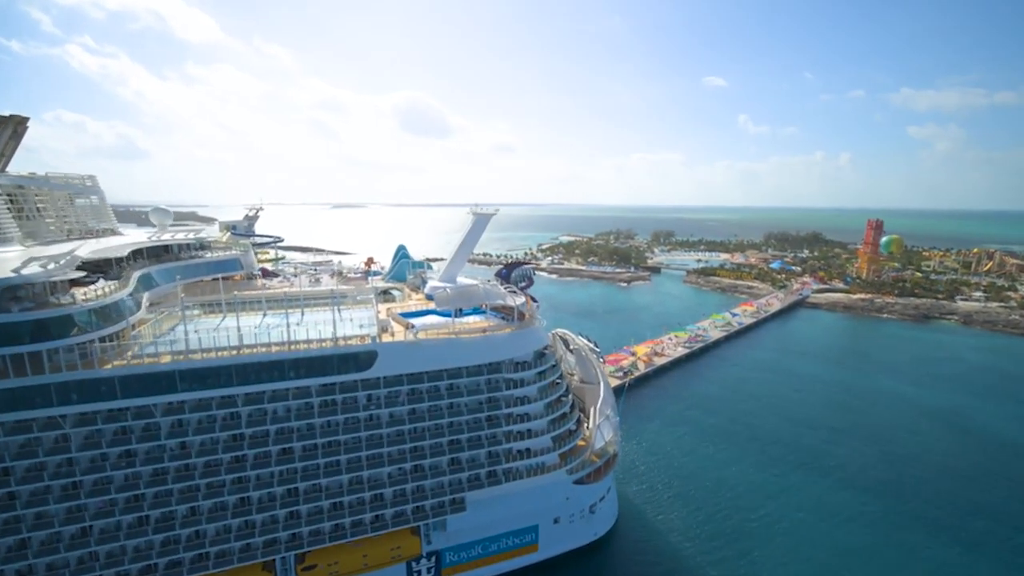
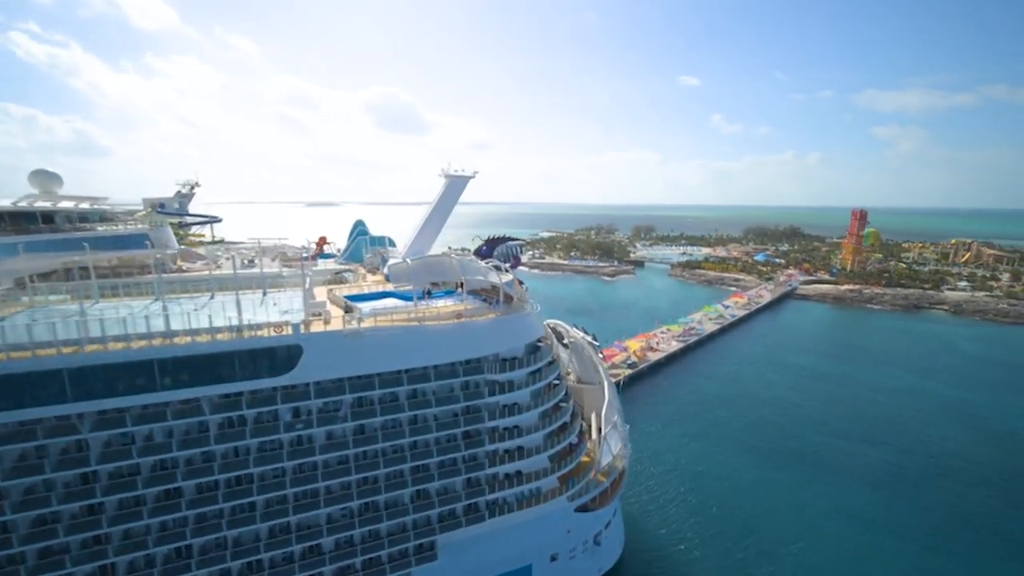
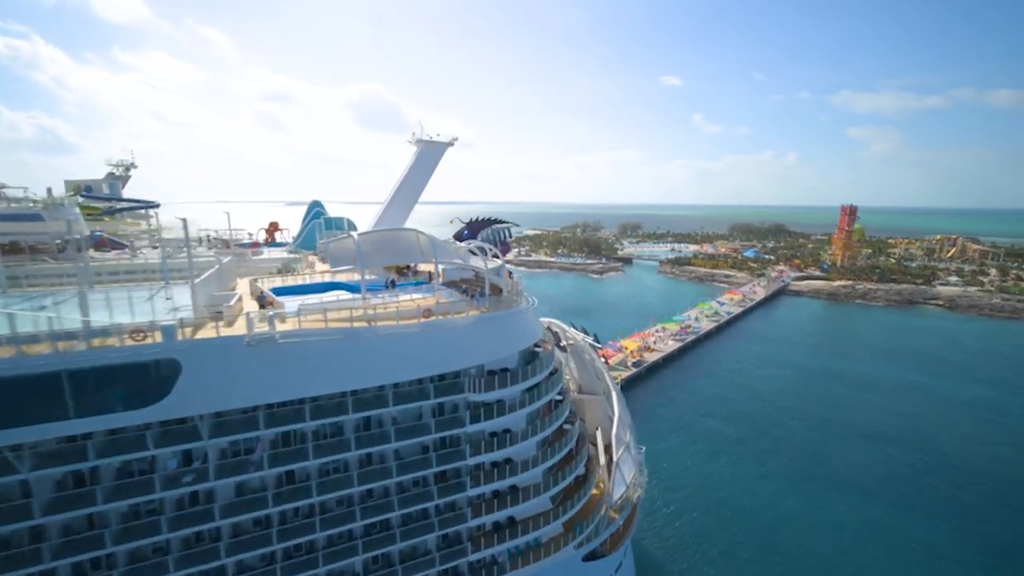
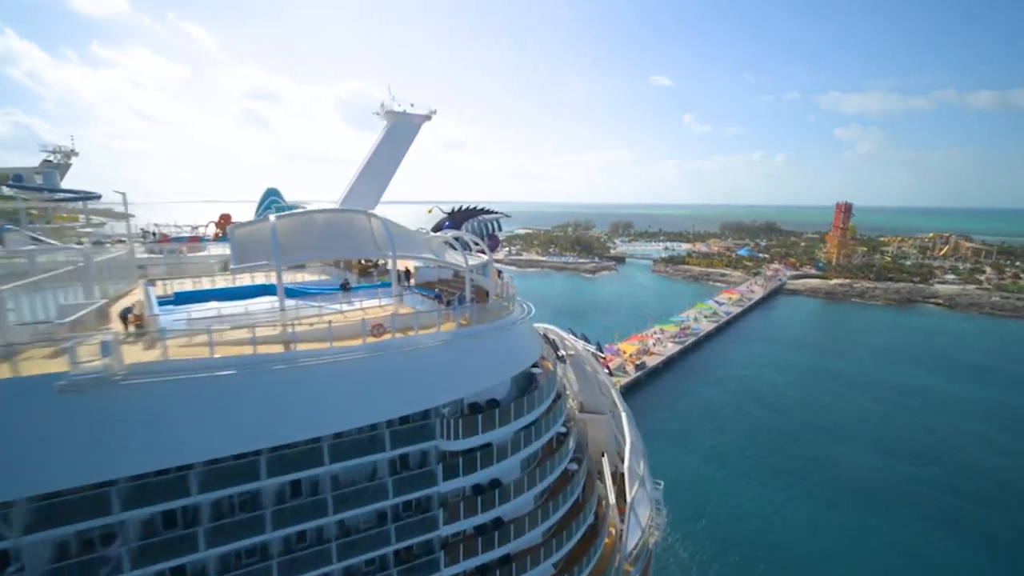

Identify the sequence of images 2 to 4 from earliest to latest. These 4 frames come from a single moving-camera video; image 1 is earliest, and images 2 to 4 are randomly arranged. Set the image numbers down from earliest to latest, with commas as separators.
2, 3, 4
